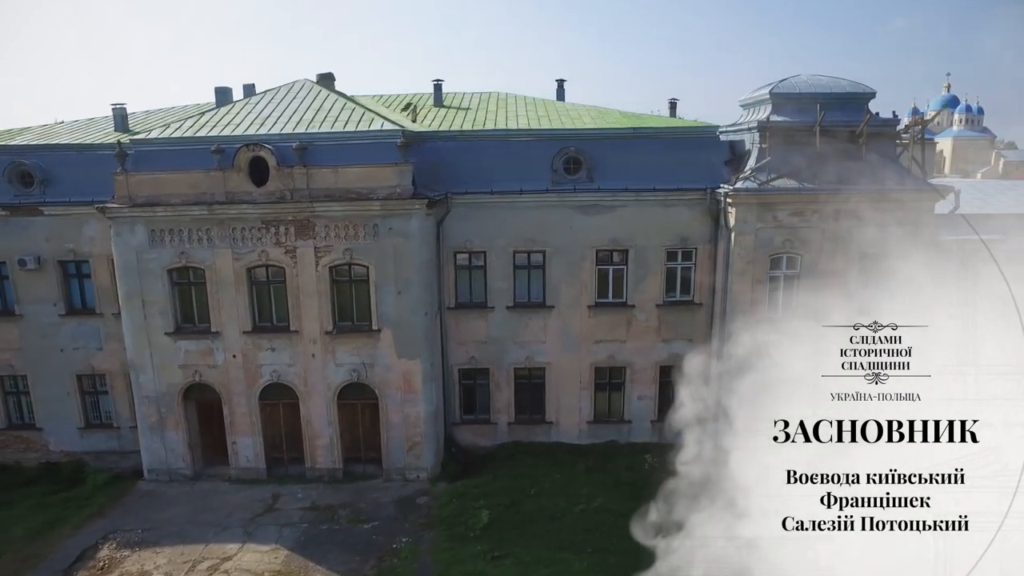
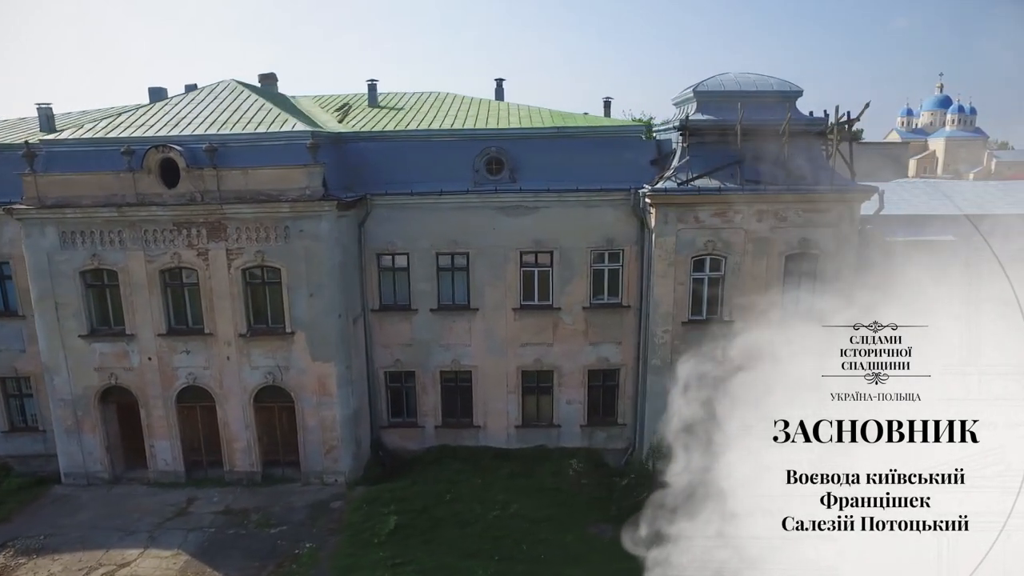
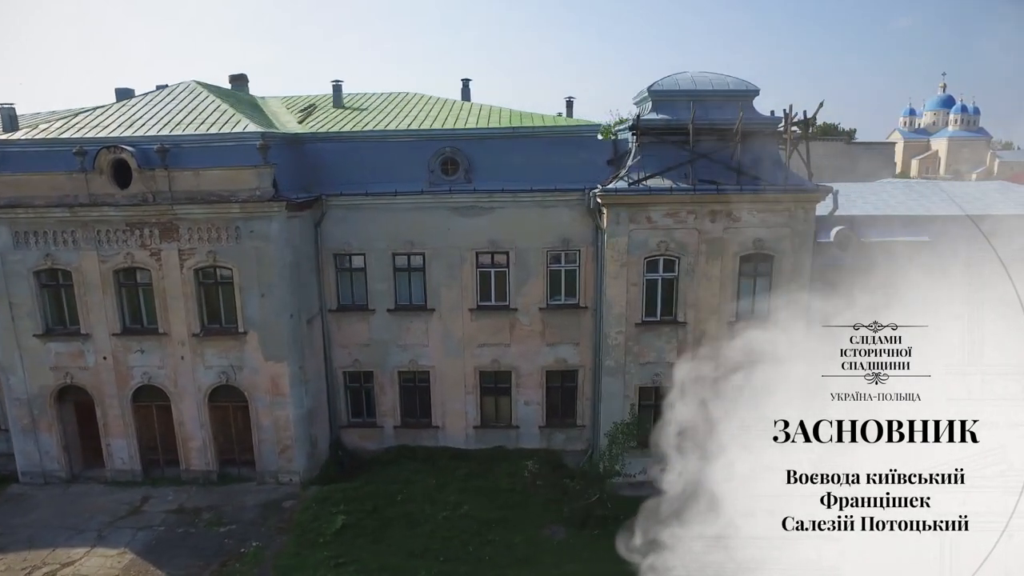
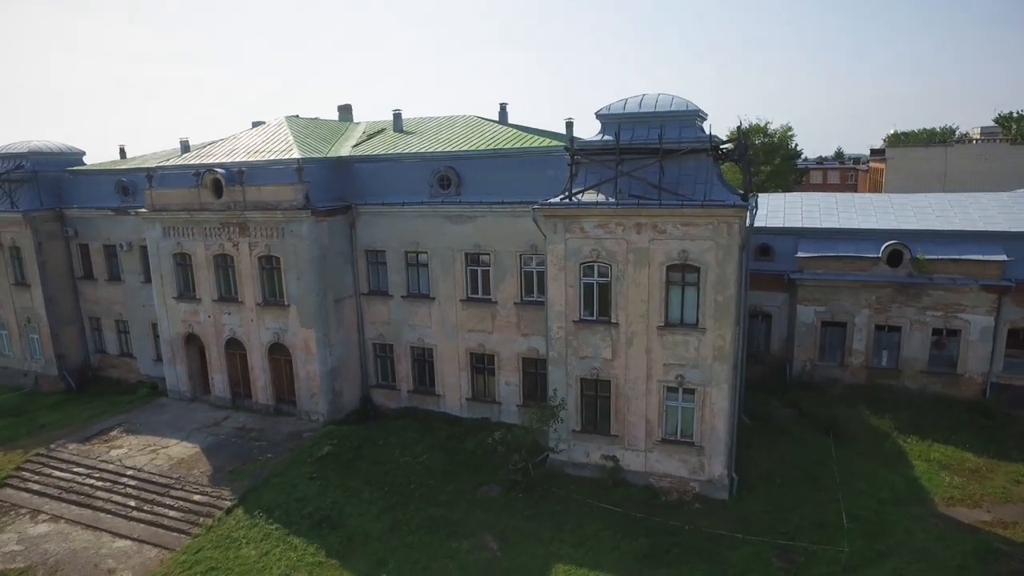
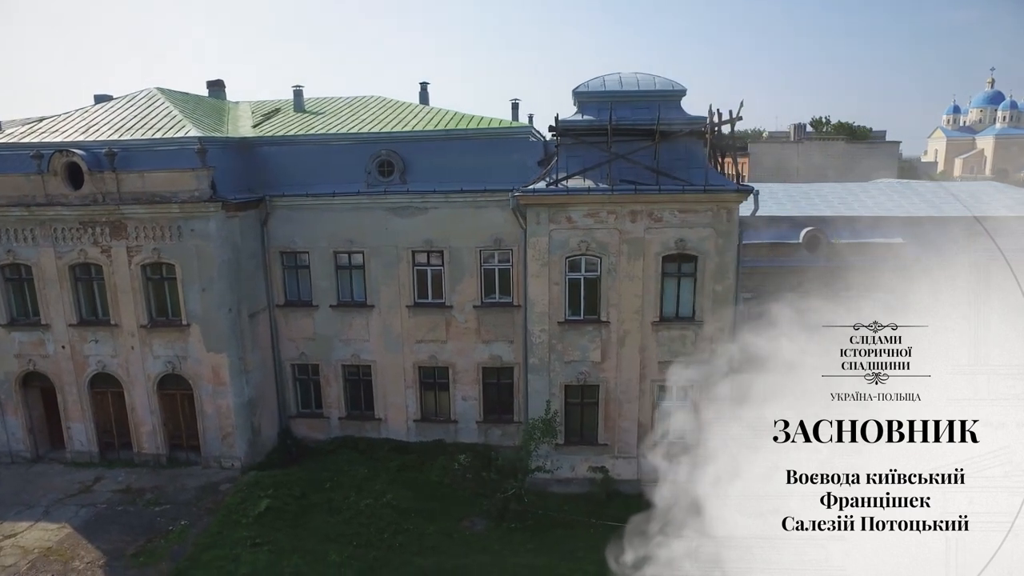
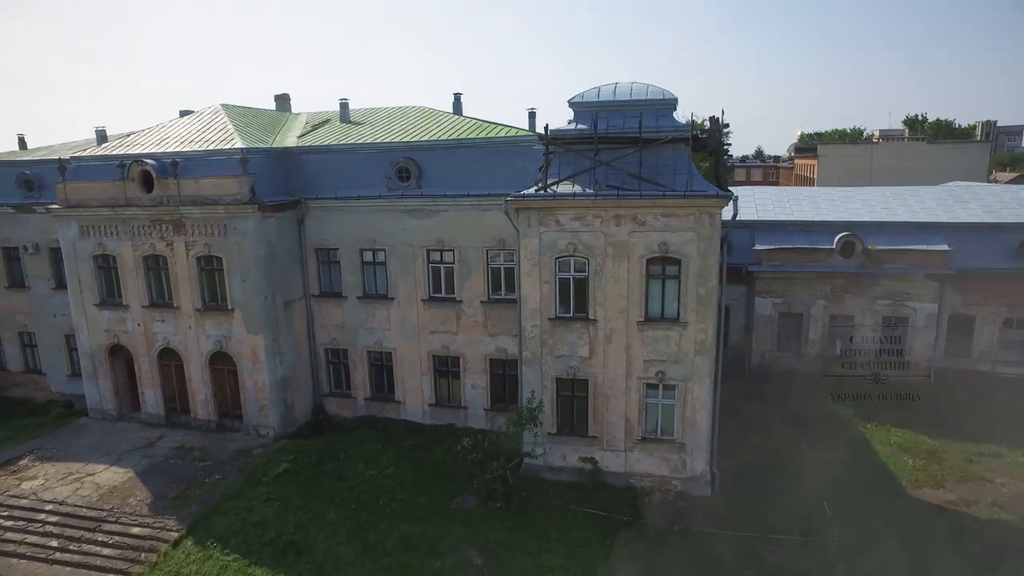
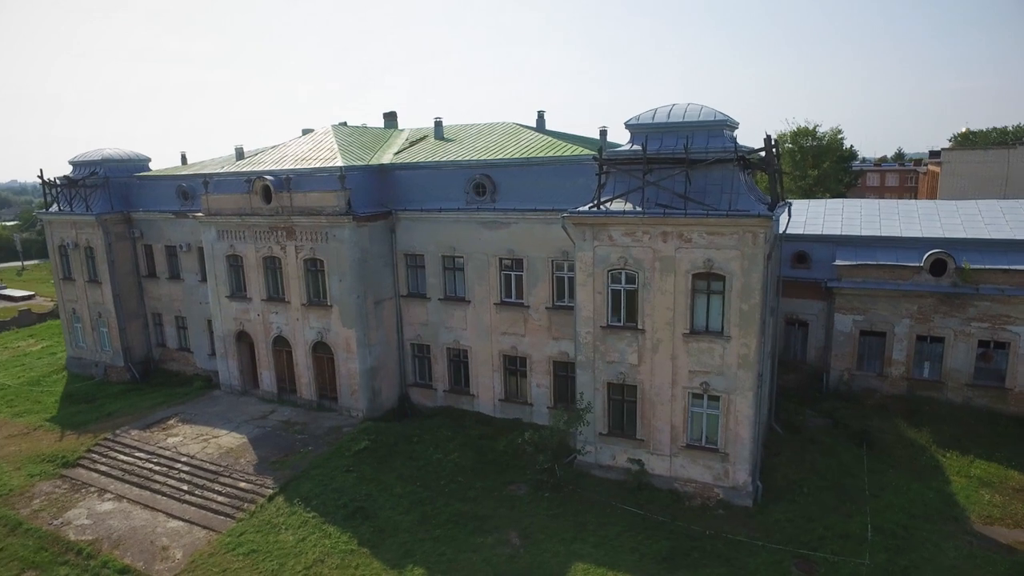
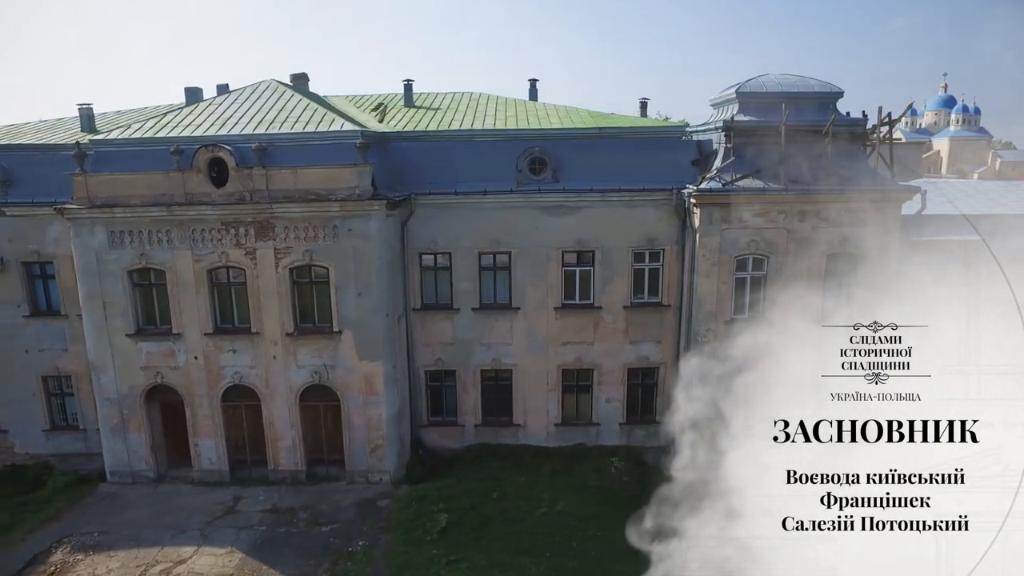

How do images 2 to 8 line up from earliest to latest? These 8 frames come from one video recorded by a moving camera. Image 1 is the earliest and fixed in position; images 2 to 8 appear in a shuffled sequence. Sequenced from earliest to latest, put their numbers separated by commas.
8, 2, 3, 5, 6, 4, 7
